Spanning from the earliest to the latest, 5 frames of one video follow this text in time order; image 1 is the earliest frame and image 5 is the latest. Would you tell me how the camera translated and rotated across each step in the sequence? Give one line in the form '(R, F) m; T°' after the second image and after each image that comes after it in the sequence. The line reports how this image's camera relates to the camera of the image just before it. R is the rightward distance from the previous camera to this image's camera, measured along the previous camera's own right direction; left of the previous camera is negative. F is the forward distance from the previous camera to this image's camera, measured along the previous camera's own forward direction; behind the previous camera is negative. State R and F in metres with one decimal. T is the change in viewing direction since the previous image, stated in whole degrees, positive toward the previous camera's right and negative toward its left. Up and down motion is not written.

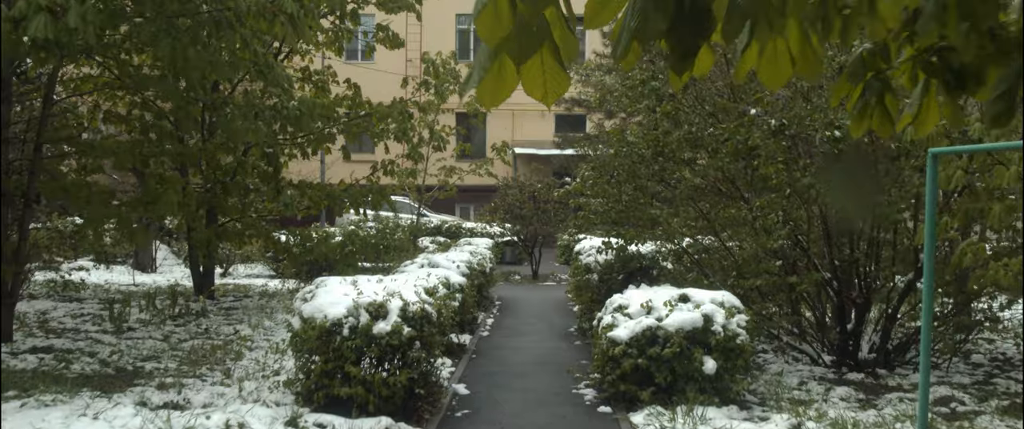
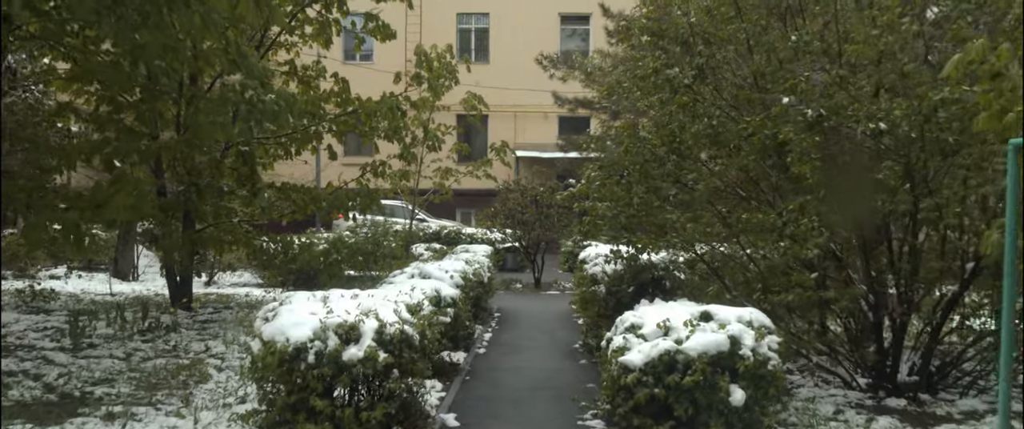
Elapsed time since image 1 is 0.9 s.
(0.0, +0.7) m; 0°
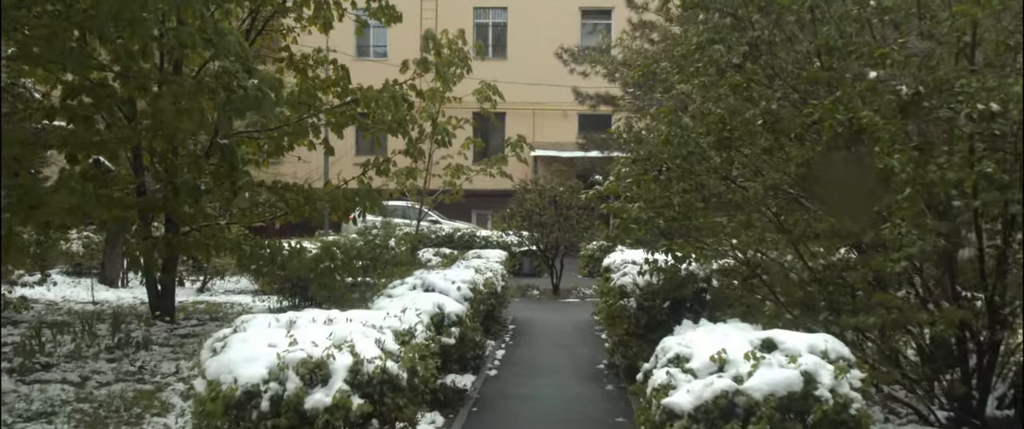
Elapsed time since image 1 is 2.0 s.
(0.0, +1.0) m; -1°
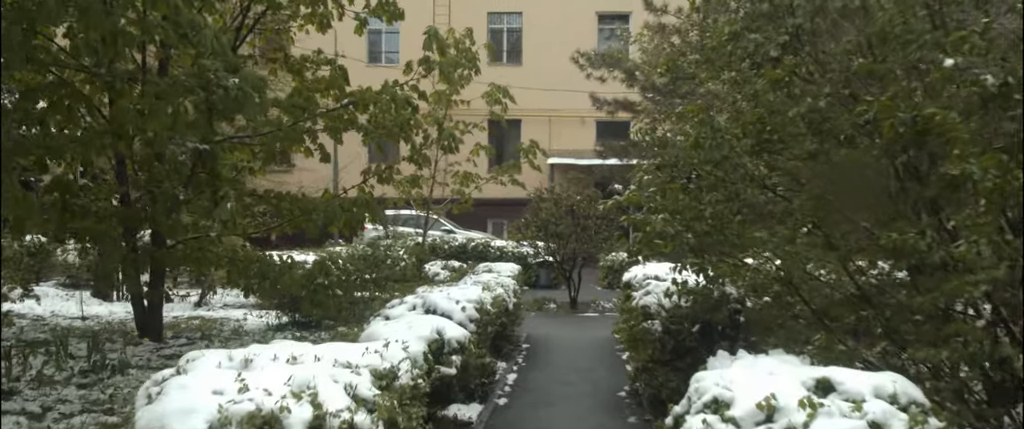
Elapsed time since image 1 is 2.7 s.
(0.0, +0.7) m; -1°
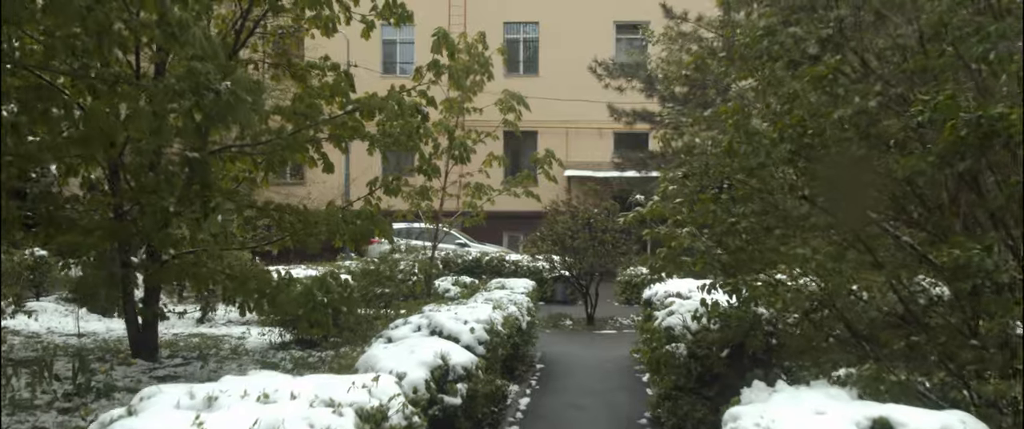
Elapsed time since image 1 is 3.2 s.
(0.0, +0.4) m; -1°
